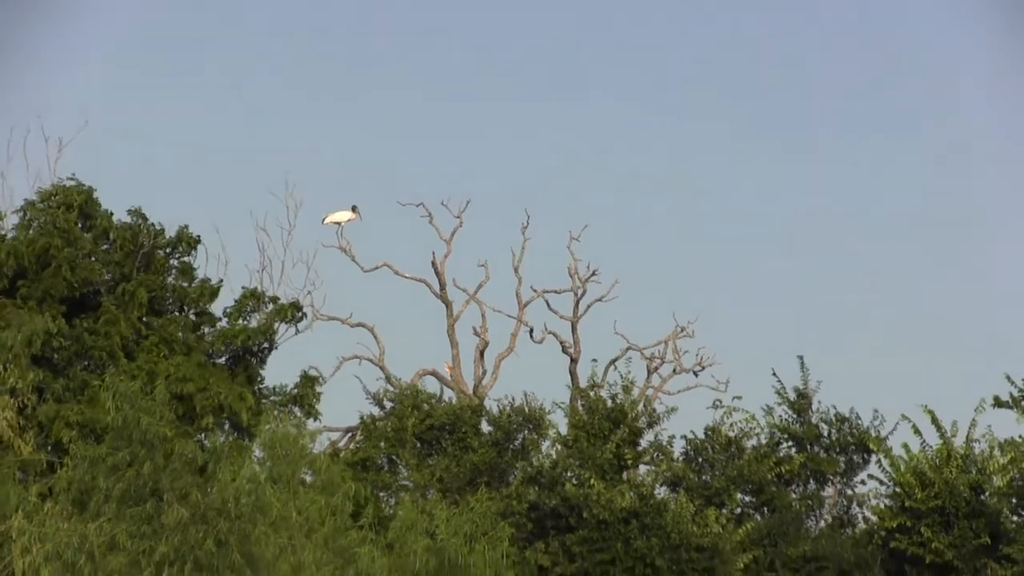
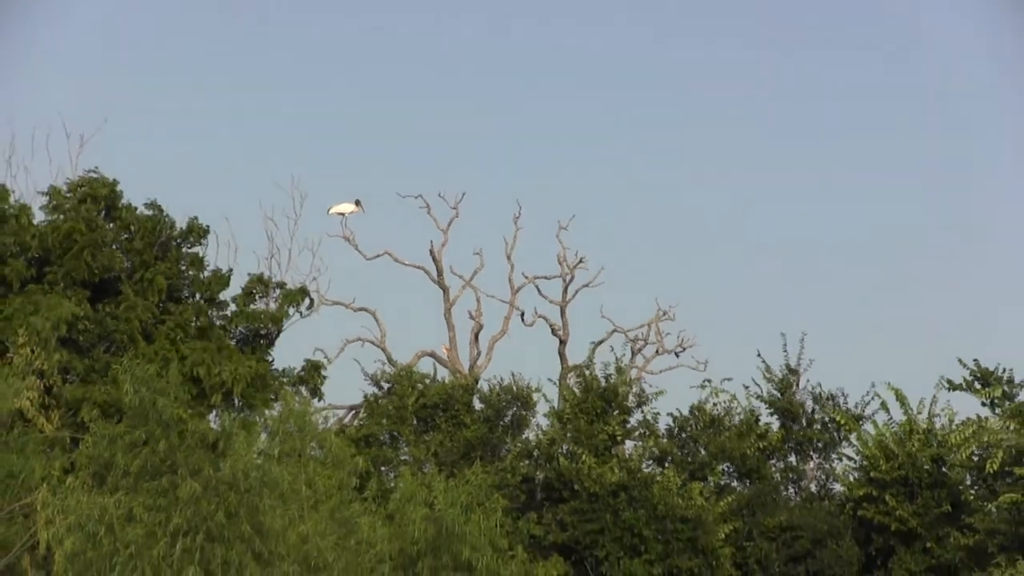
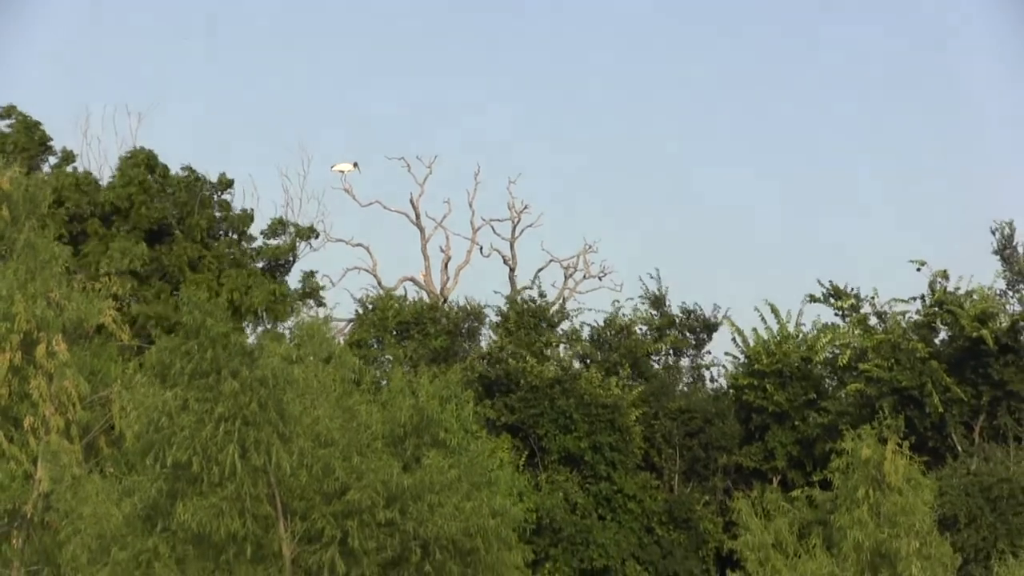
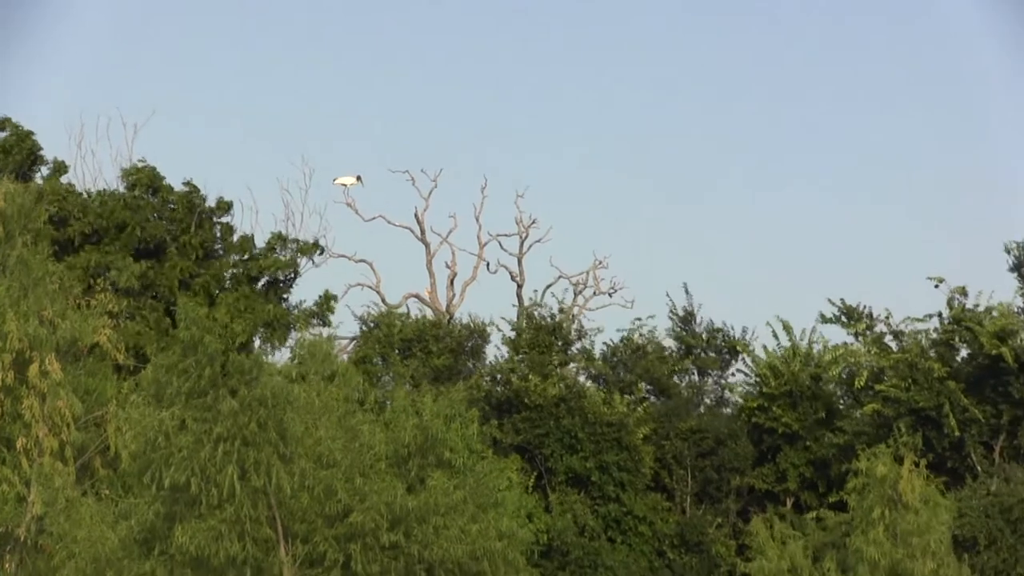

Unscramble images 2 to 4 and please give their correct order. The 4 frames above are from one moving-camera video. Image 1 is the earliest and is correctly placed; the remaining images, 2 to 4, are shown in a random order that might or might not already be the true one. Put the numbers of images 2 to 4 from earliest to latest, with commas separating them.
2, 4, 3
